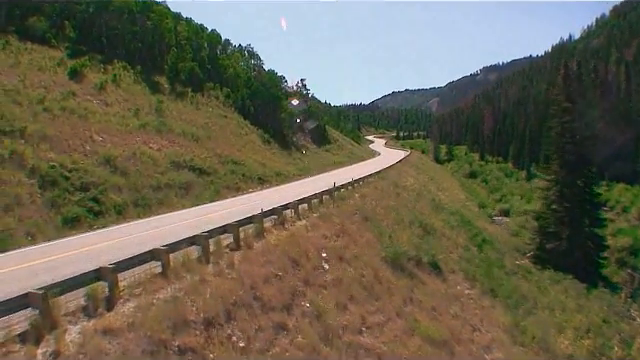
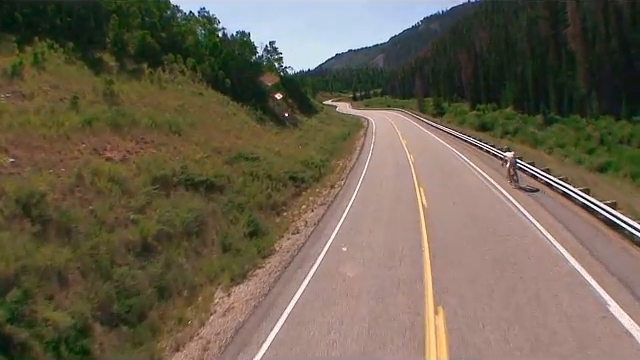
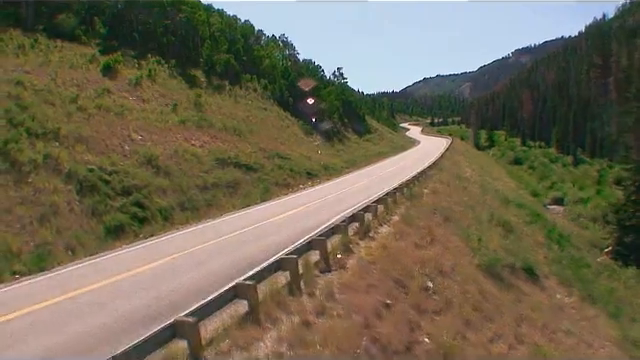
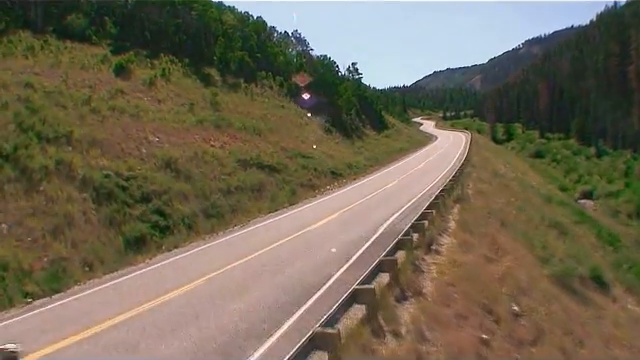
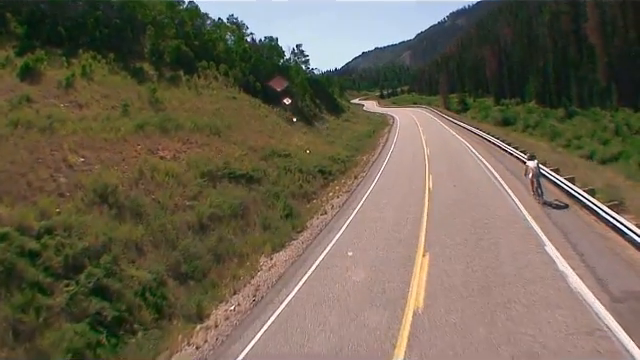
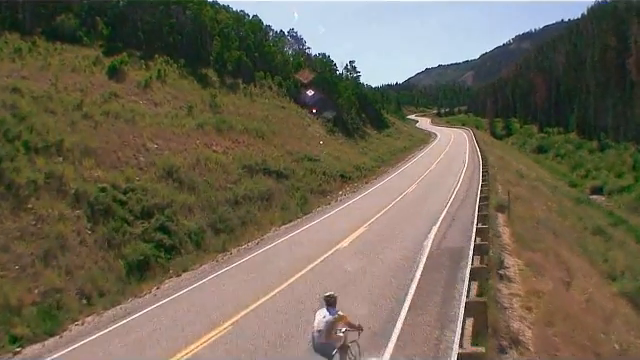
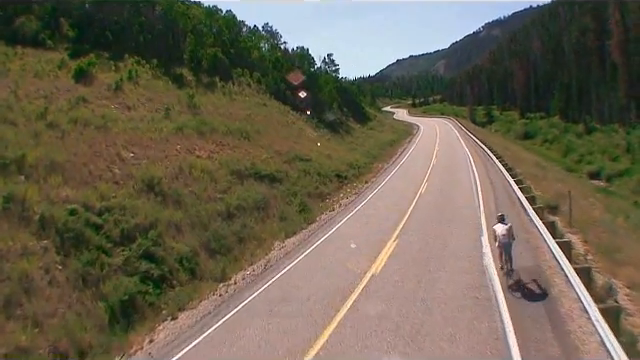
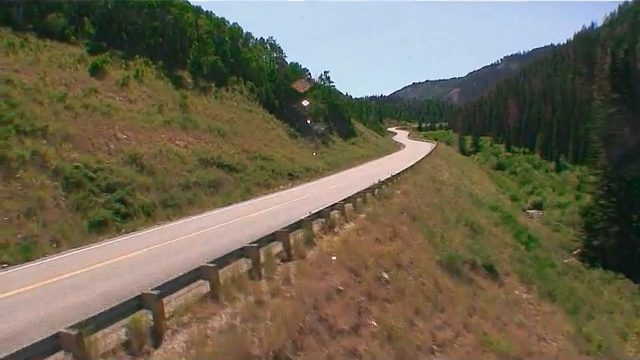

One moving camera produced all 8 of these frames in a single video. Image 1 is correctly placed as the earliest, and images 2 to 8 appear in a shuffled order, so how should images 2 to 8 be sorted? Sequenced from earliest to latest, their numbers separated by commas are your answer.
8, 3, 4, 6, 7, 5, 2
